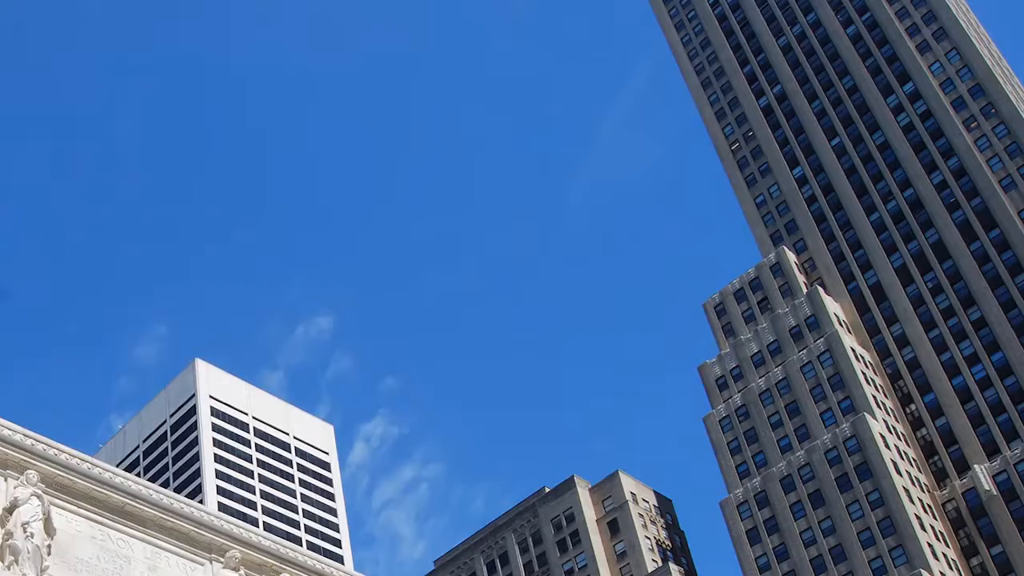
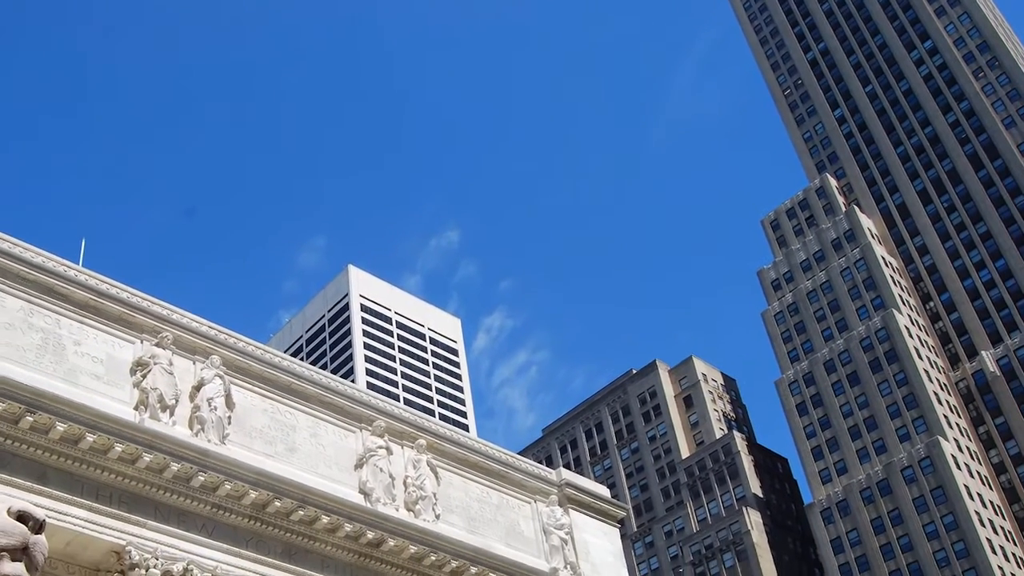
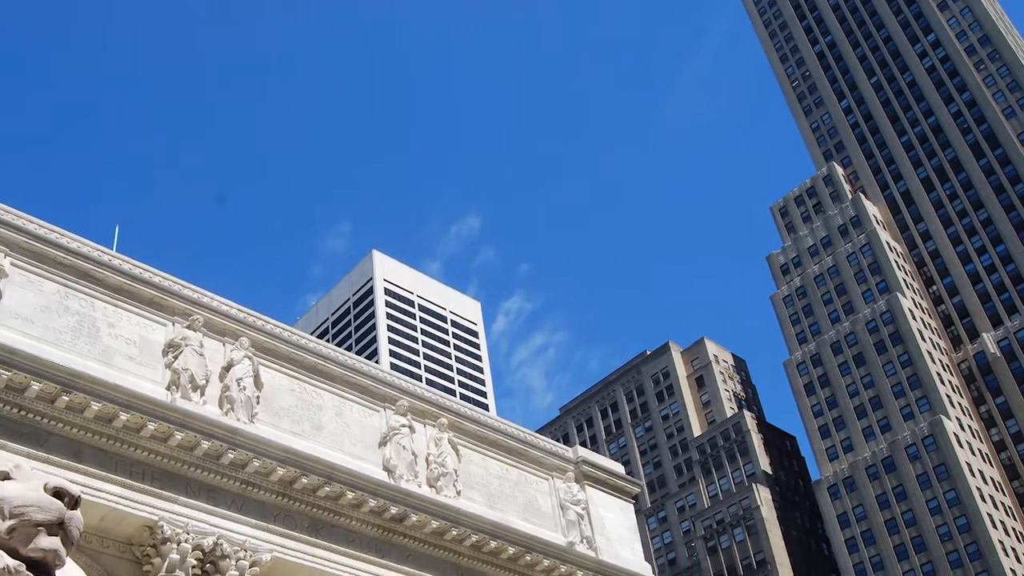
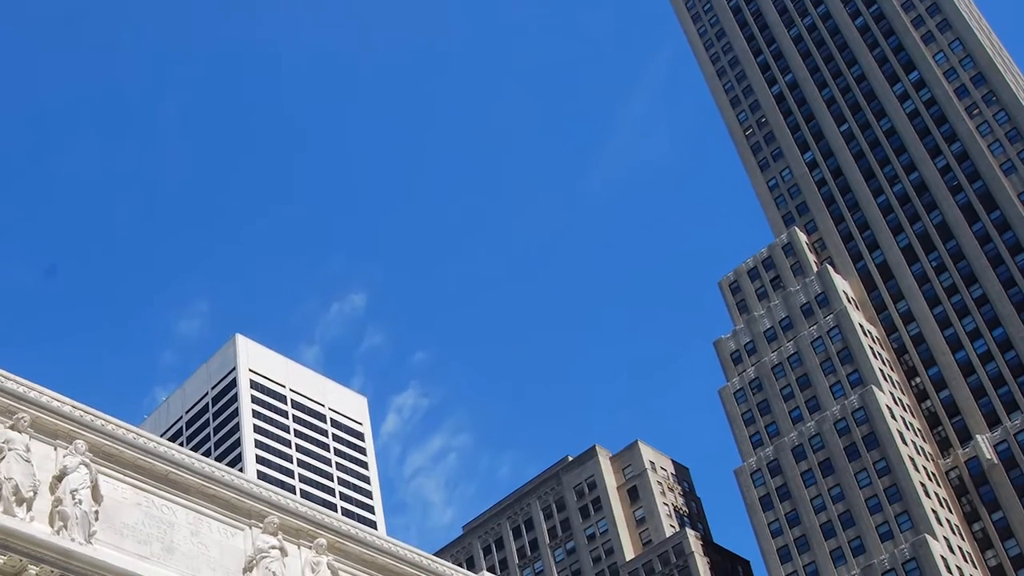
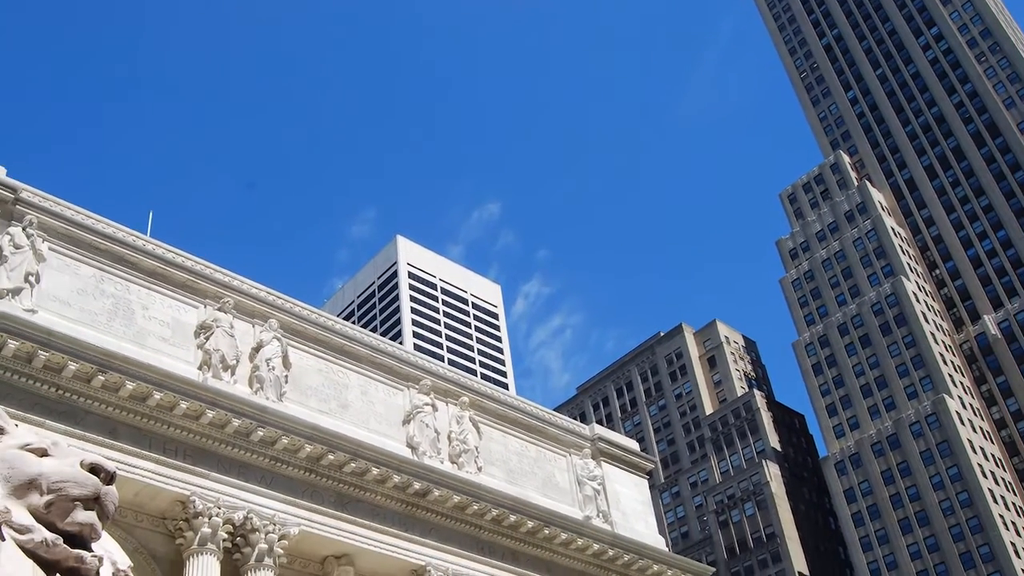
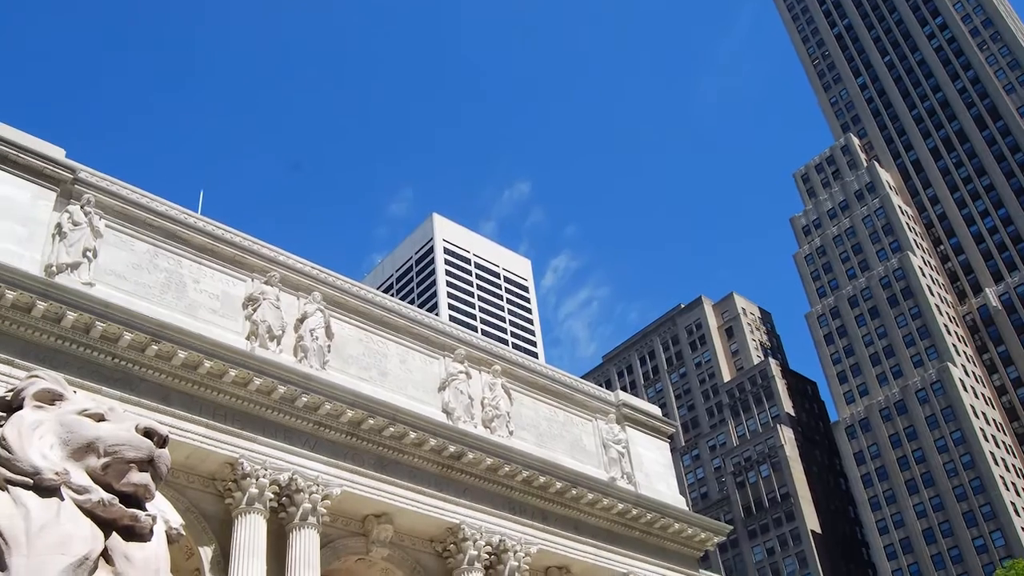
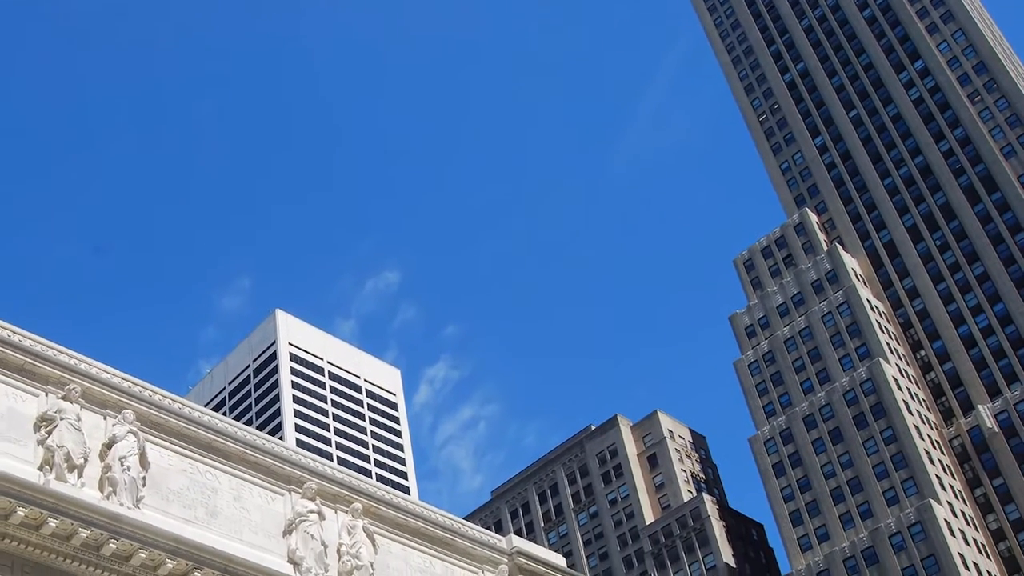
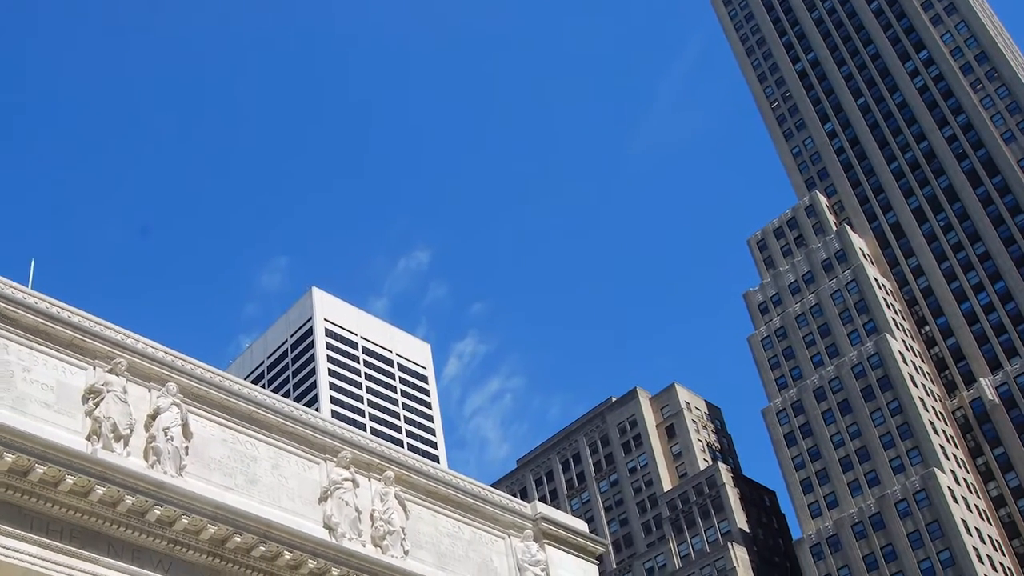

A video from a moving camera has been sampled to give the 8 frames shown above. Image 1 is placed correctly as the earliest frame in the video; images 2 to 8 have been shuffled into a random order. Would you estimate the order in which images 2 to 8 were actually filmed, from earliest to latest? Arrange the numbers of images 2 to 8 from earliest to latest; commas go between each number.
4, 7, 8, 2, 3, 5, 6
